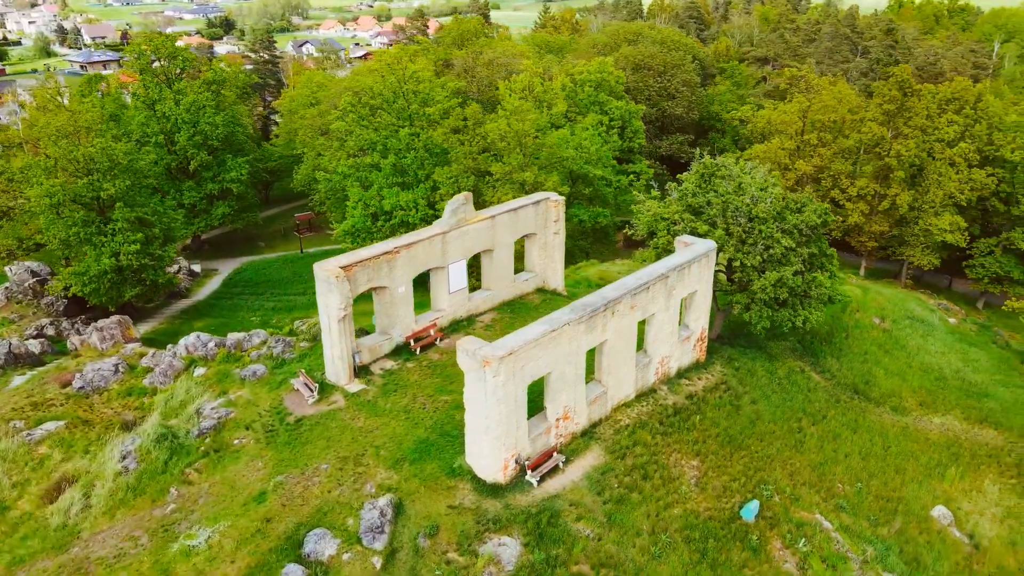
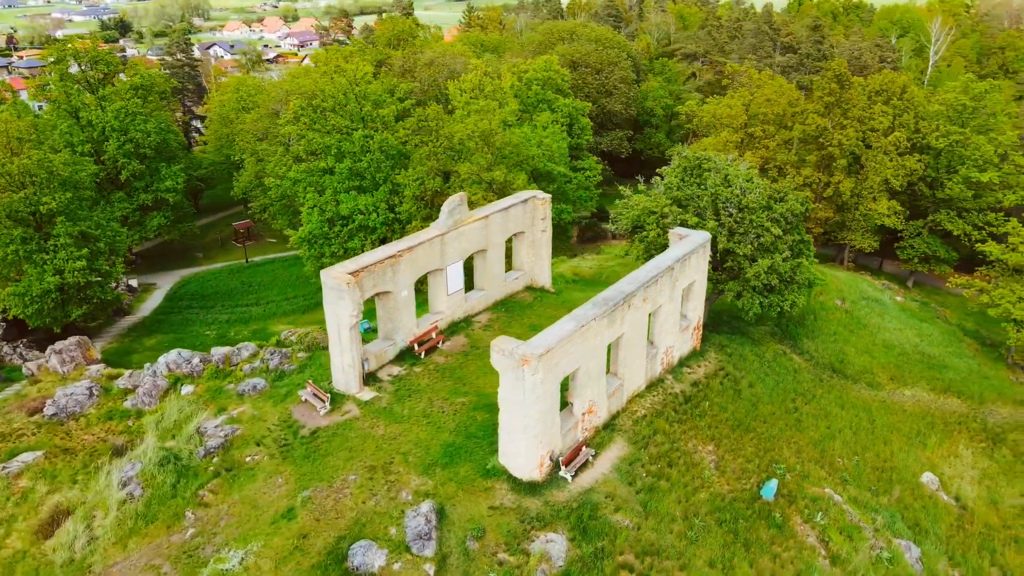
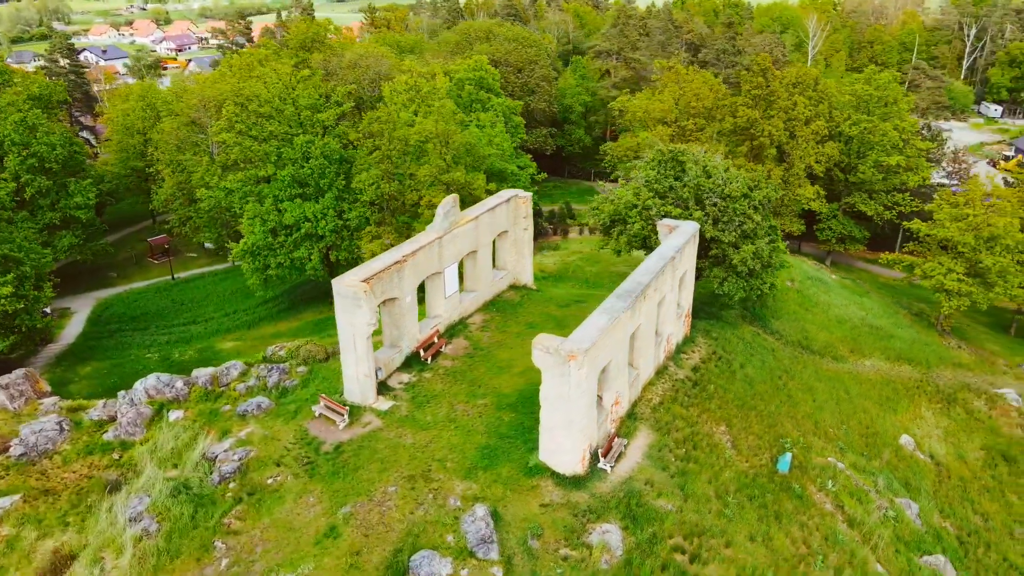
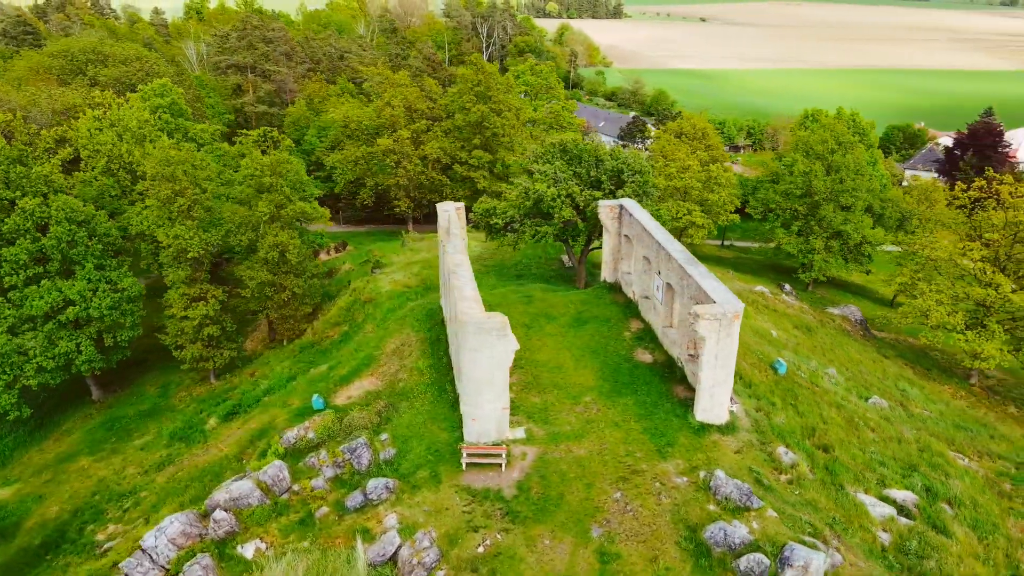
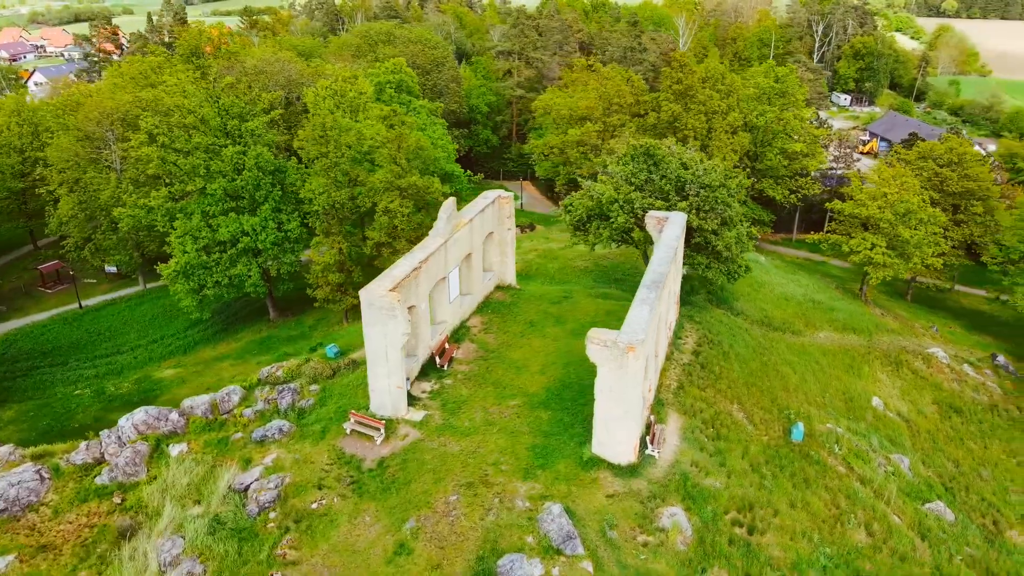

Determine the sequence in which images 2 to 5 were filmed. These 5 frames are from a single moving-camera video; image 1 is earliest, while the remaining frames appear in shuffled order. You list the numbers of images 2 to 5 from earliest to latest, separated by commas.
2, 3, 5, 4
